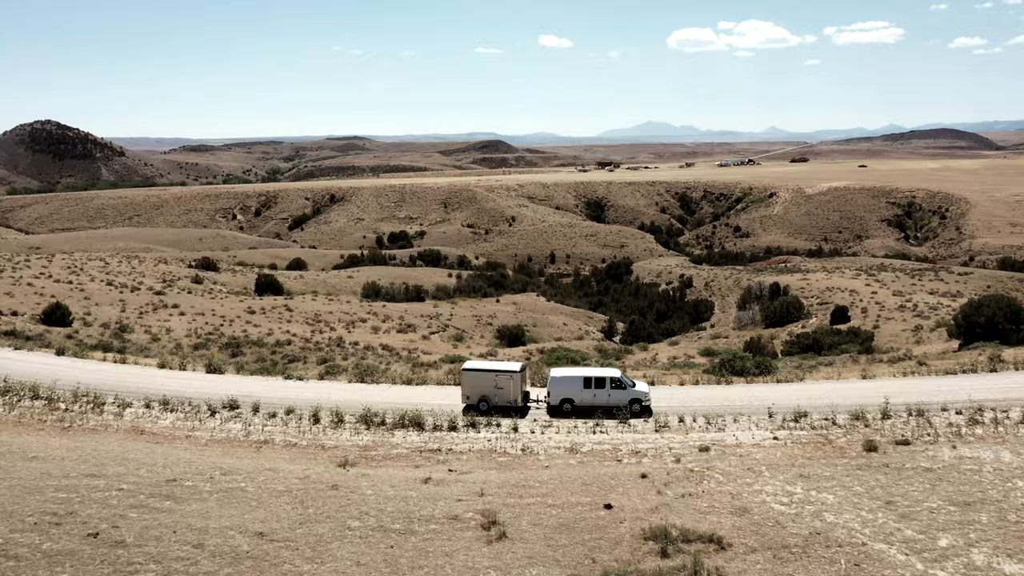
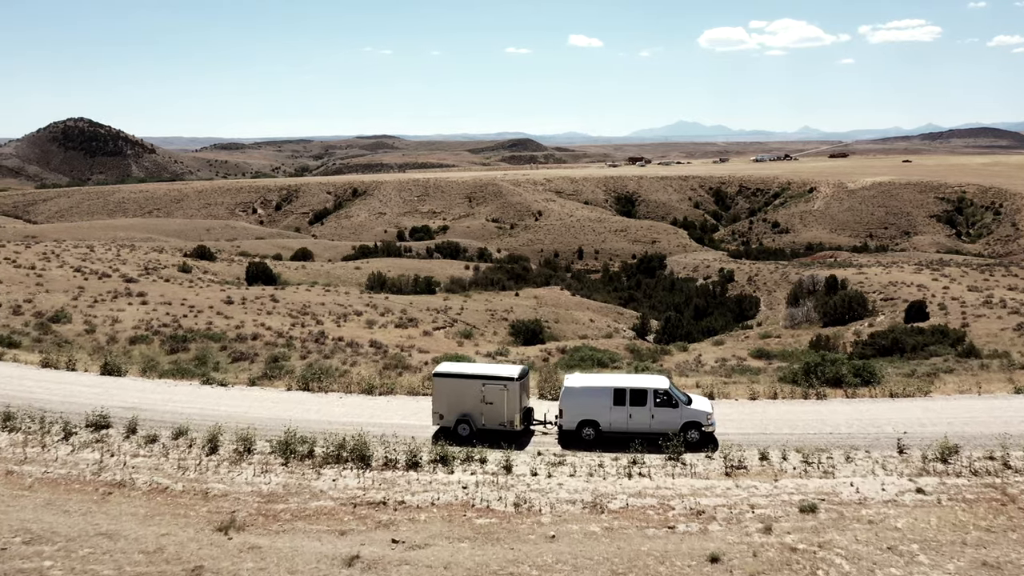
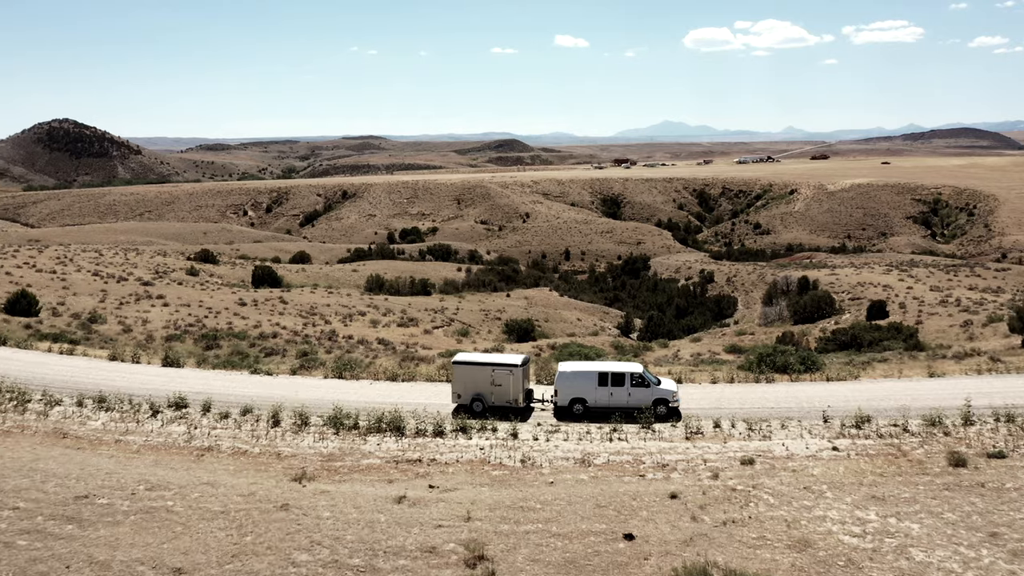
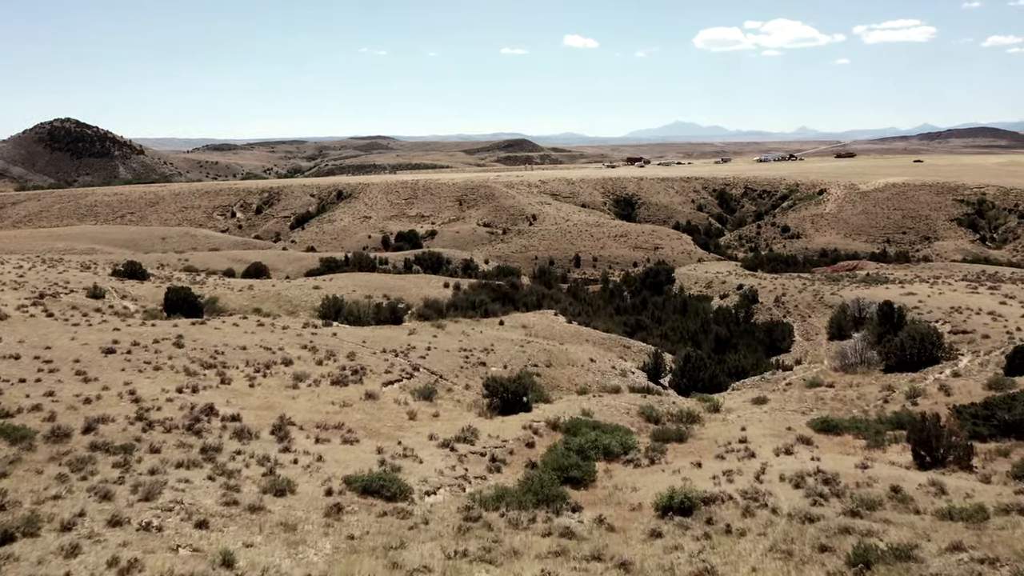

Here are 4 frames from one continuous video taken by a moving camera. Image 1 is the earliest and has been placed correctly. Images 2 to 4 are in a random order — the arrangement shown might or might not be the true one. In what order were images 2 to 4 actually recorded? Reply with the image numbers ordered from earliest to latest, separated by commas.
3, 2, 4
